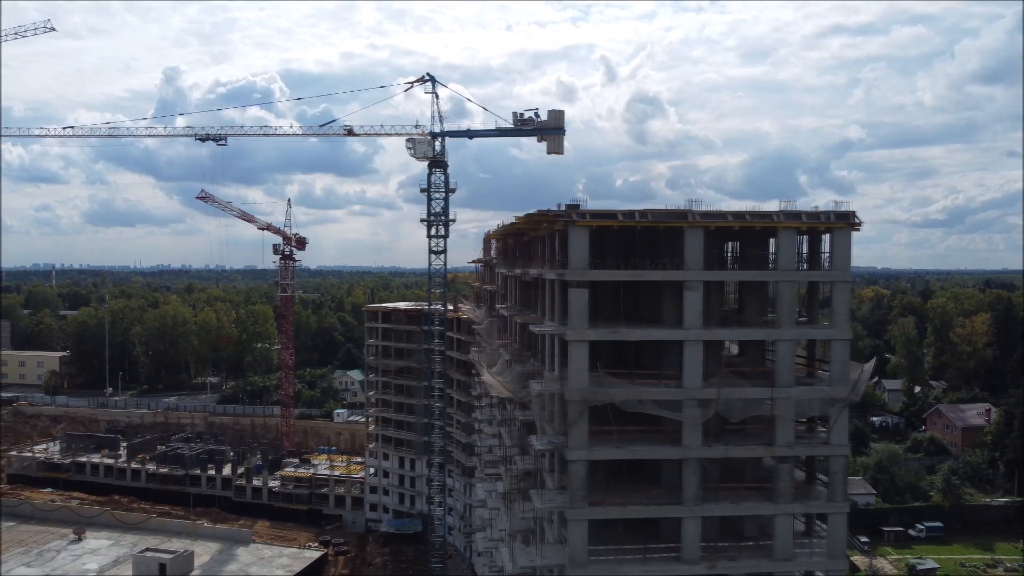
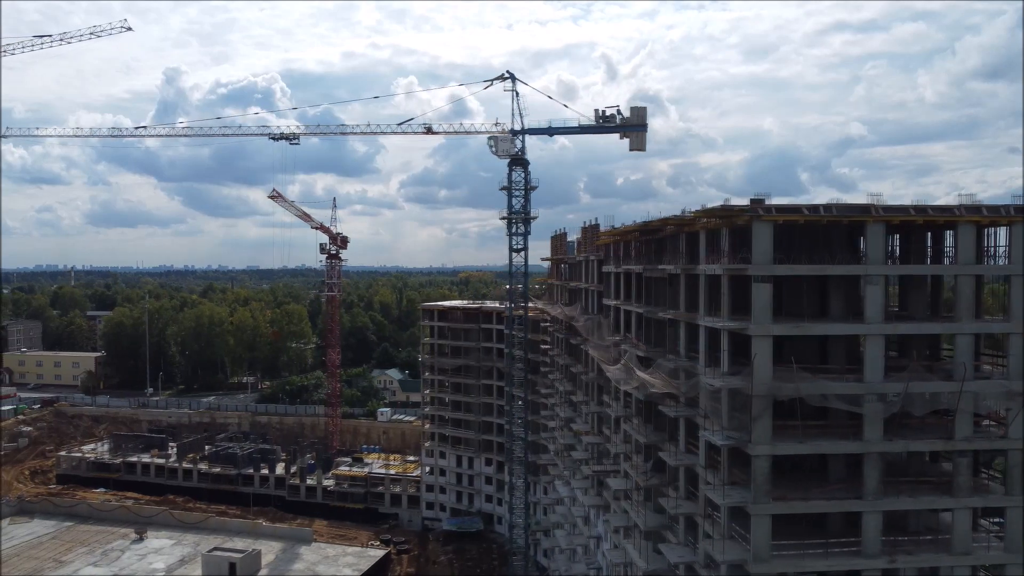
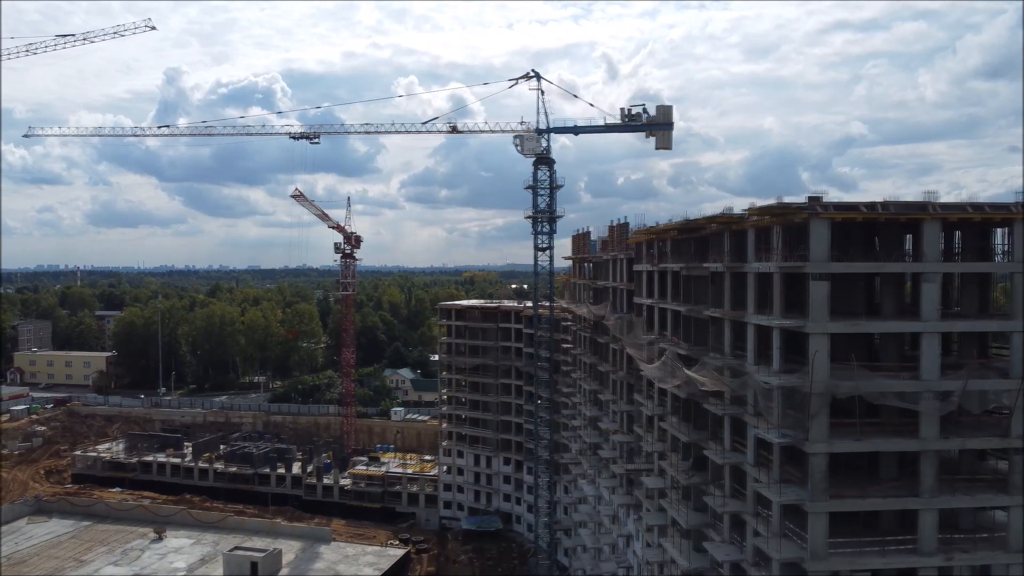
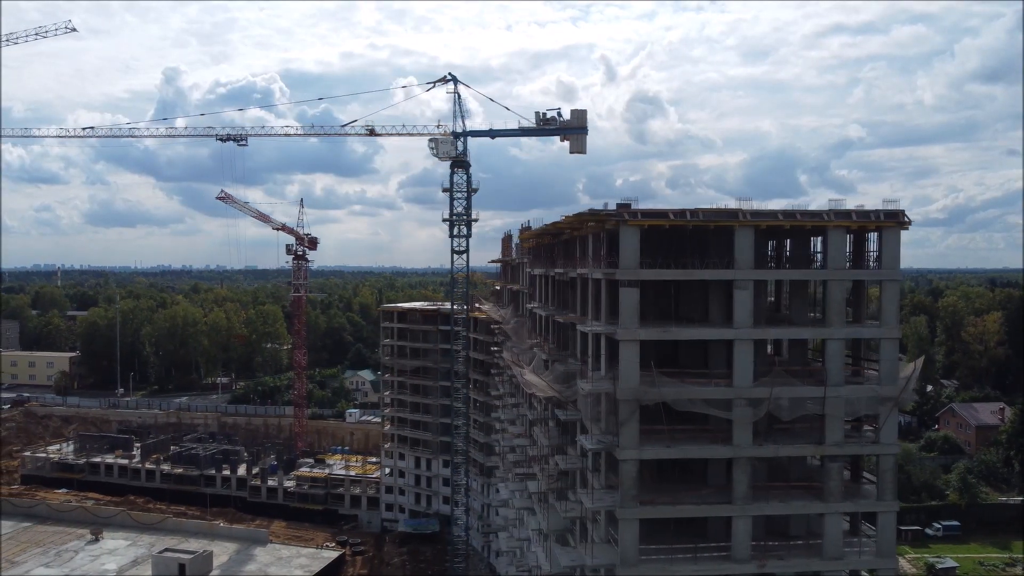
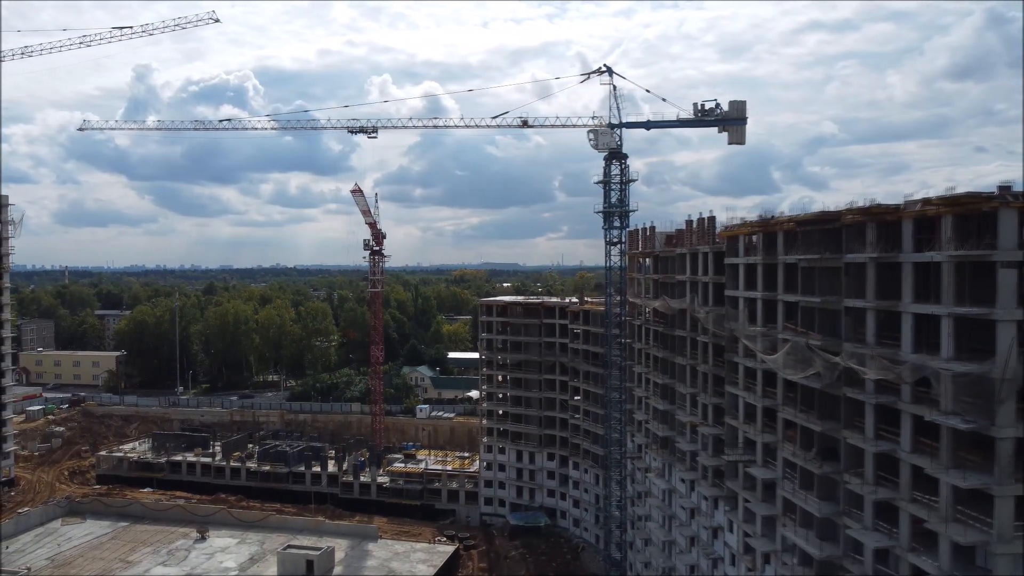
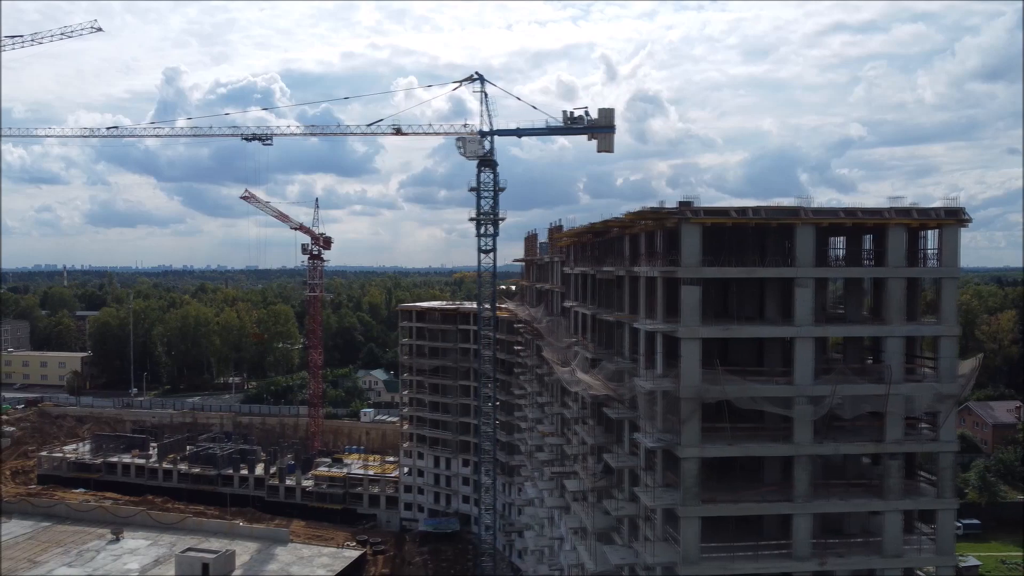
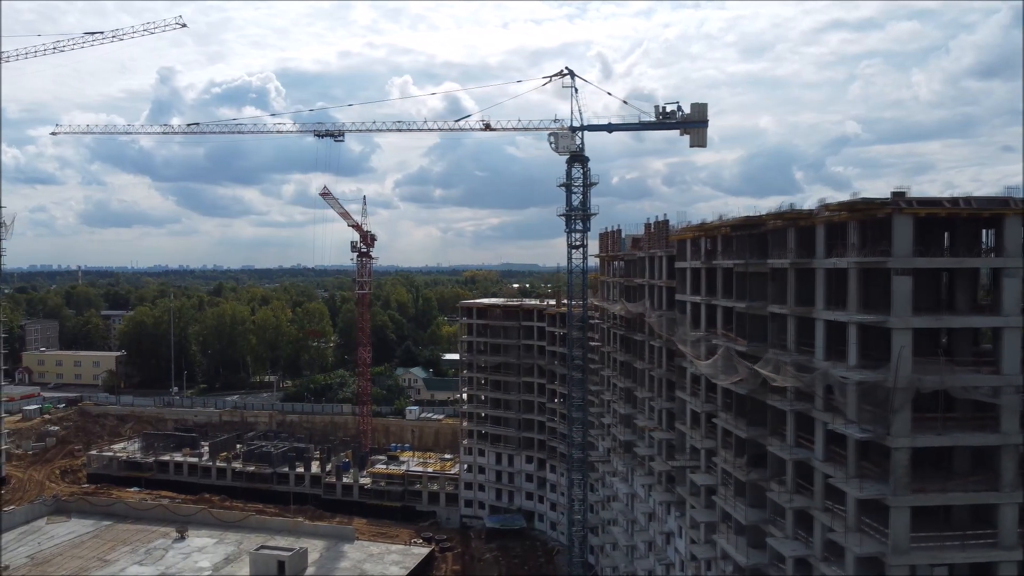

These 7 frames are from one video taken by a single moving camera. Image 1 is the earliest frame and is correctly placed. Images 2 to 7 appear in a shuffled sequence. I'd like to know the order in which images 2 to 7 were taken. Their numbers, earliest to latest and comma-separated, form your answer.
4, 6, 2, 3, 7, 5
